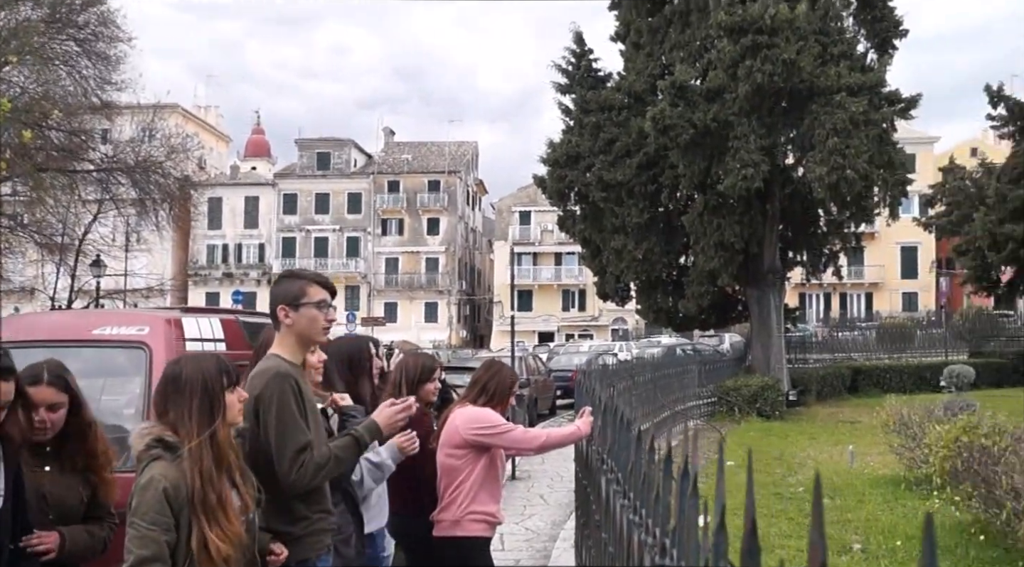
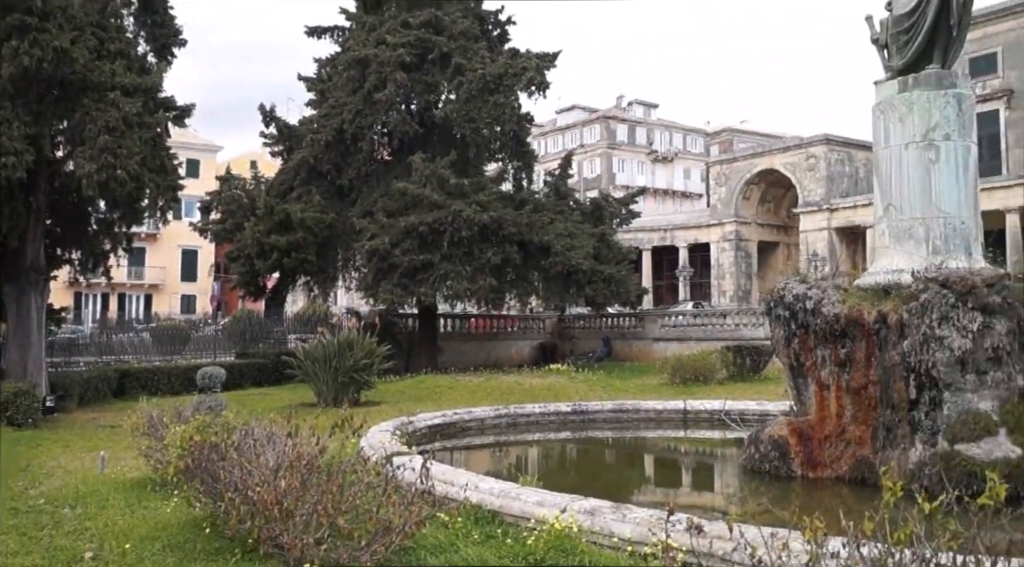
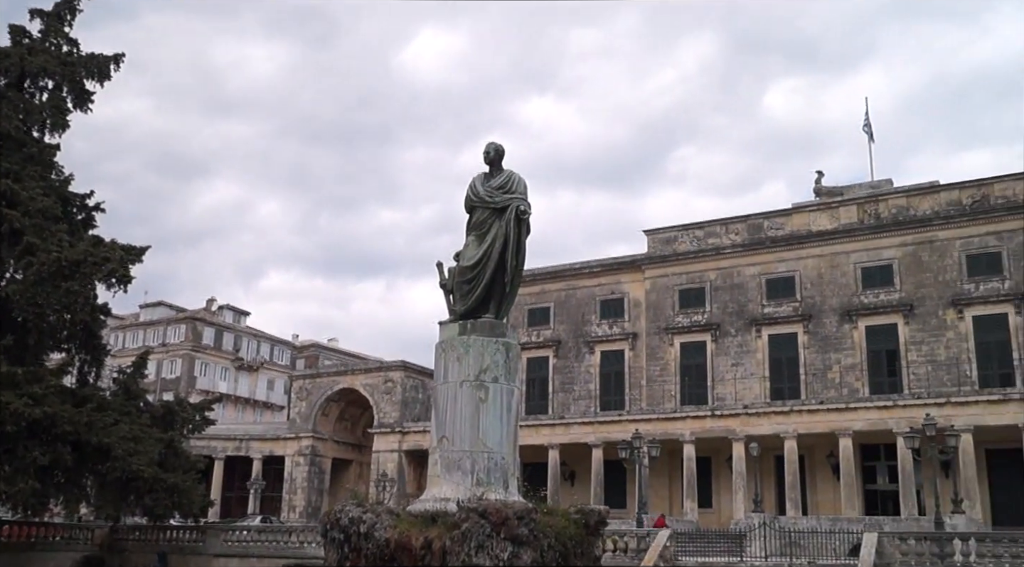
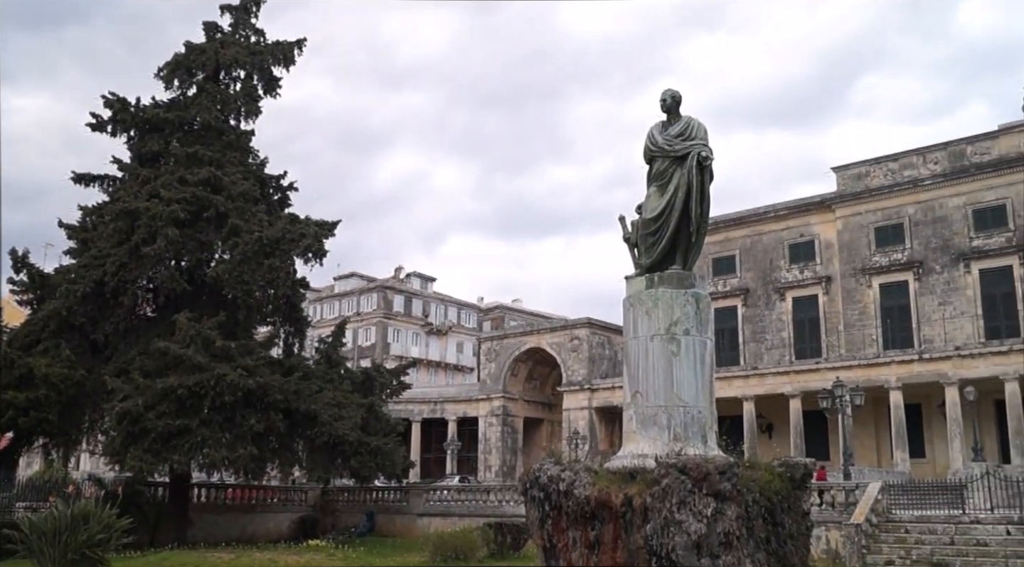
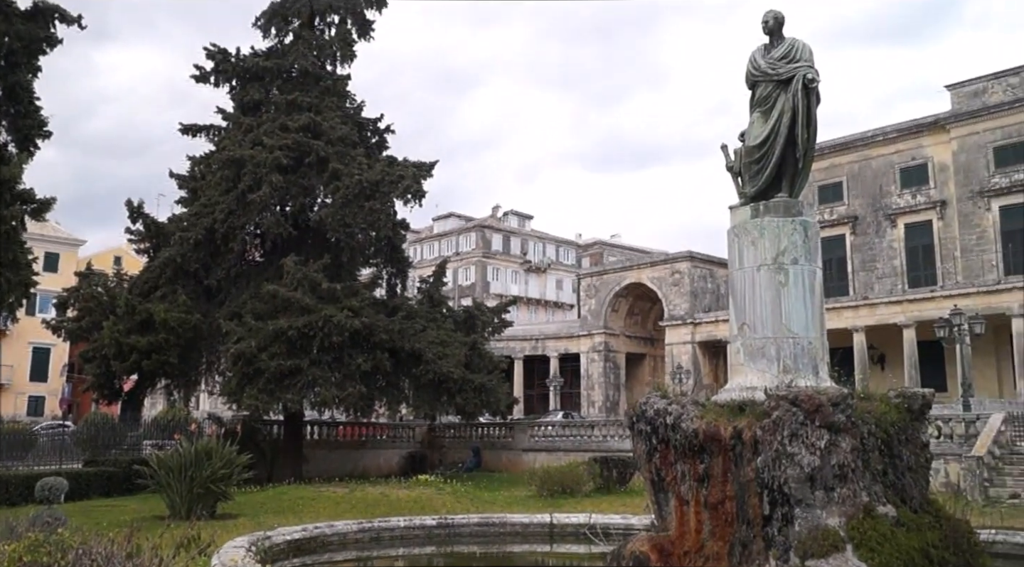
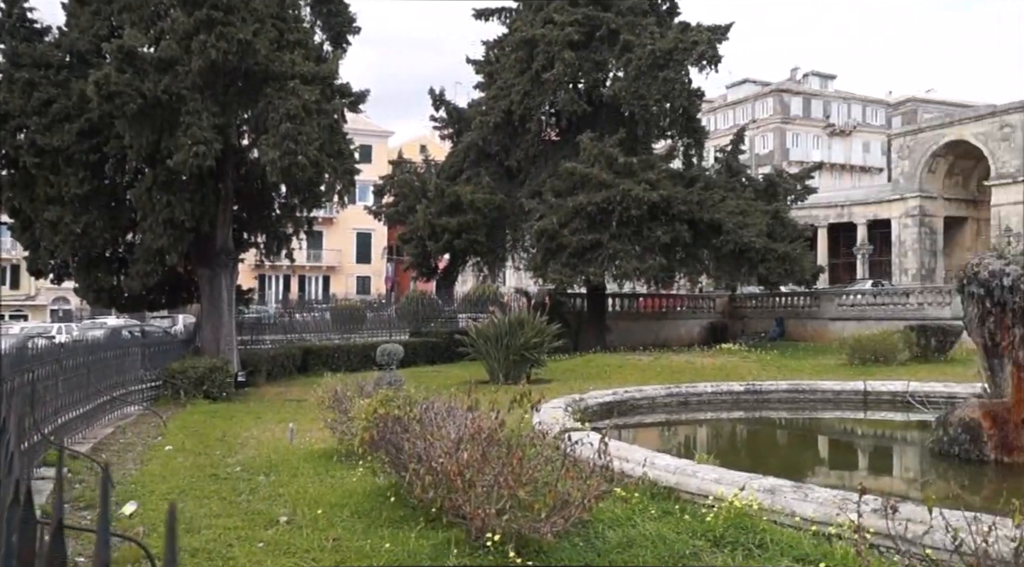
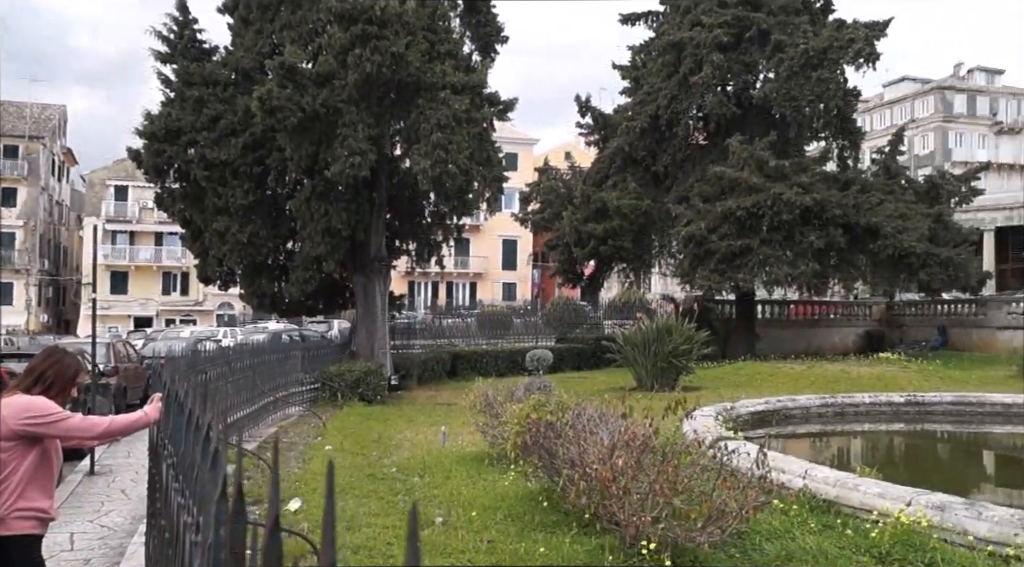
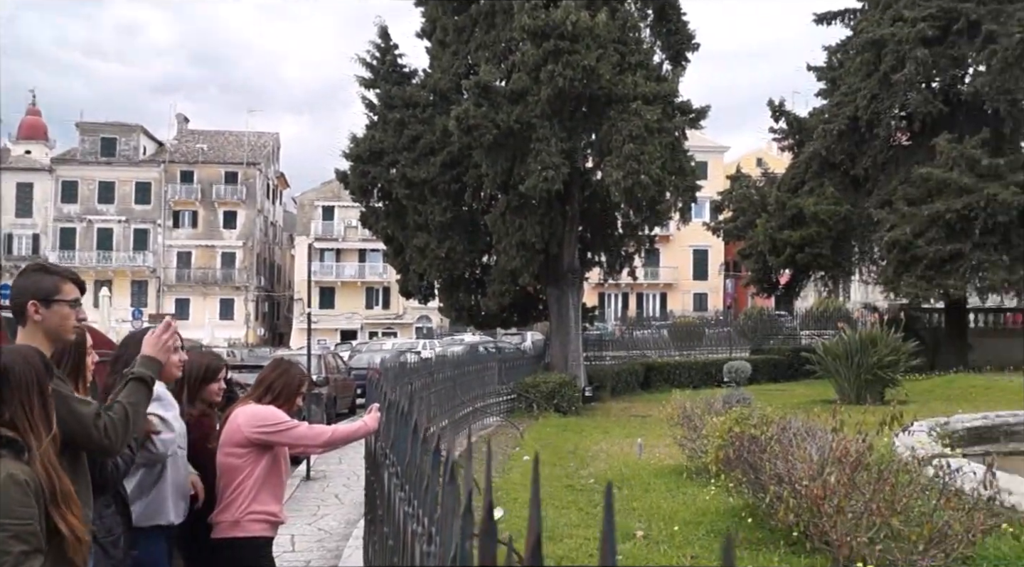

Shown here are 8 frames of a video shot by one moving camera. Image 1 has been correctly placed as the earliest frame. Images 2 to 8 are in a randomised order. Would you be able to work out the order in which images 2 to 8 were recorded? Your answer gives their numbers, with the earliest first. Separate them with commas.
8, 7, 6, 2, 5, 4, 3
